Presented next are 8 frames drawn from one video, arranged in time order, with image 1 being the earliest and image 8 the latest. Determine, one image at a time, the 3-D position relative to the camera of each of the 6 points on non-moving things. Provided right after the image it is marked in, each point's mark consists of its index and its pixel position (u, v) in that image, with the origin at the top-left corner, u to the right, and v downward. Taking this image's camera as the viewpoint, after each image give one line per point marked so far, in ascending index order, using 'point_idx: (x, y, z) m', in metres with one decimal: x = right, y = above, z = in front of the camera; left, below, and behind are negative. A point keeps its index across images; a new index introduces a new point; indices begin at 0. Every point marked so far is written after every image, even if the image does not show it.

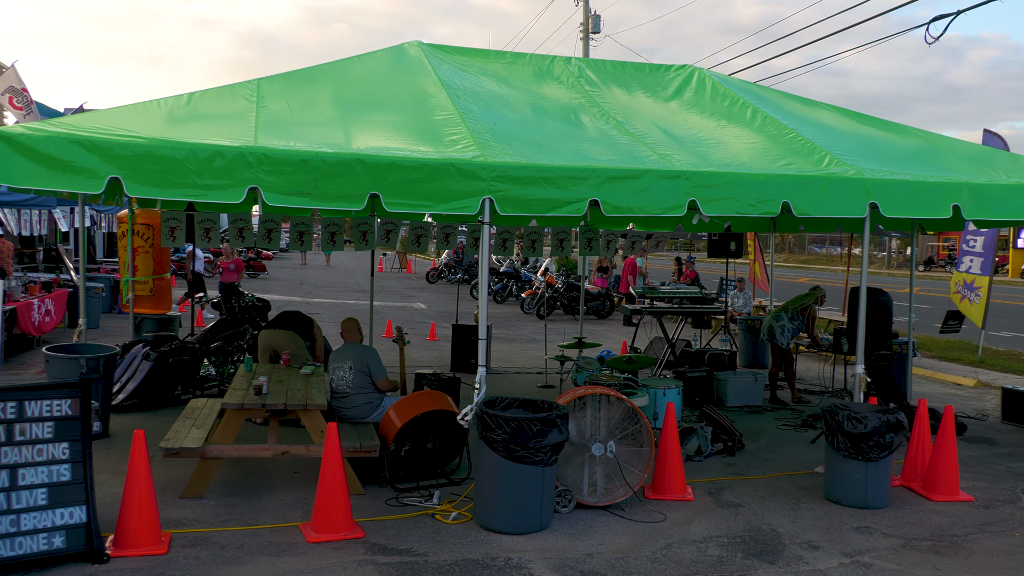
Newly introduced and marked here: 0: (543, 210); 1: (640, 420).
0: (+0.2, +0.5, +5.4) m
1: (+0.8, -0.8, +5.5) m
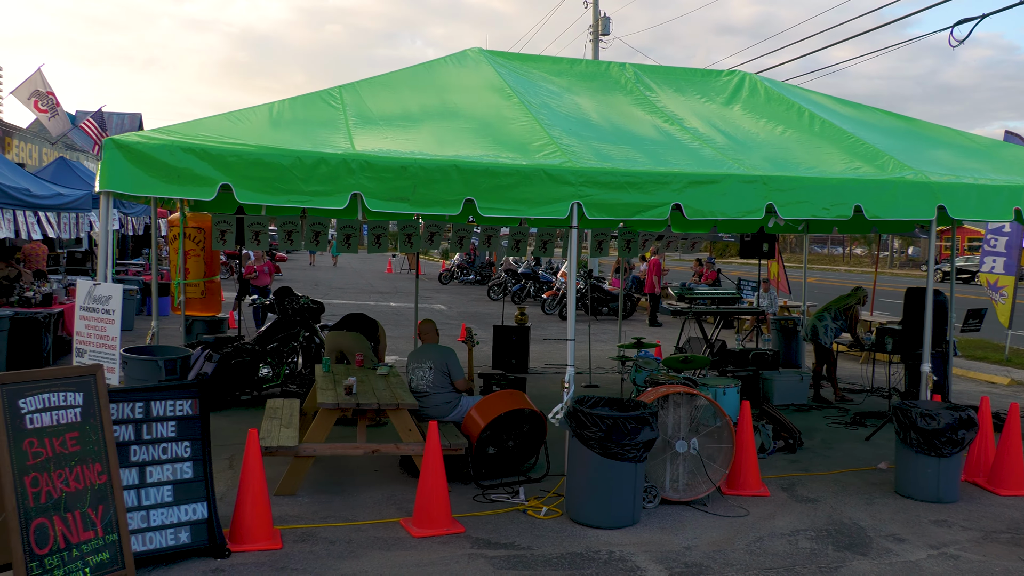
0: (+0.7, +0.5, +5.5) m
1: (+1.3, -0.8, +5.6) m
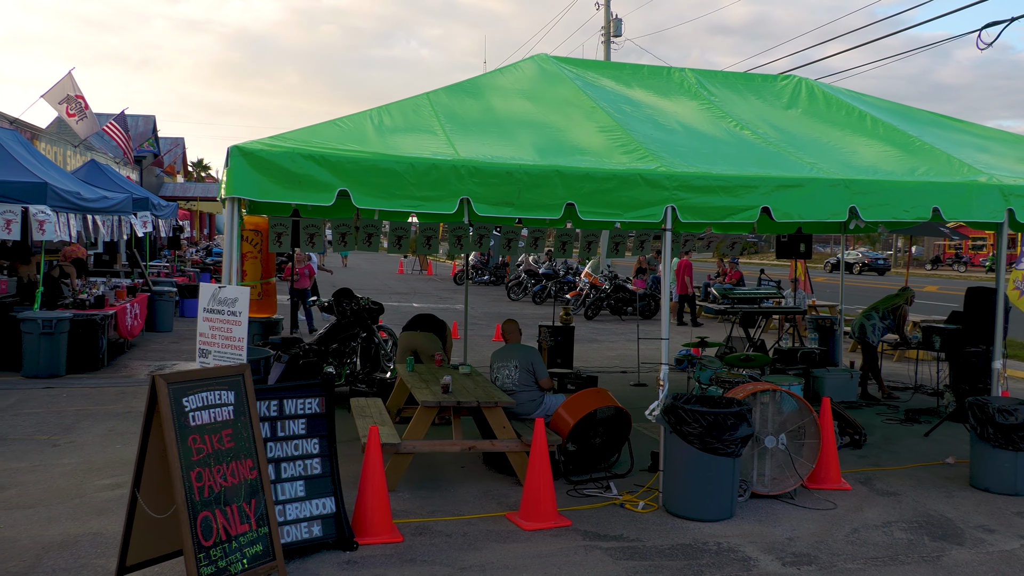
0: (+1.3, +0.5, +5.7) m
1: (+1.9, -0.8, +5.8) m
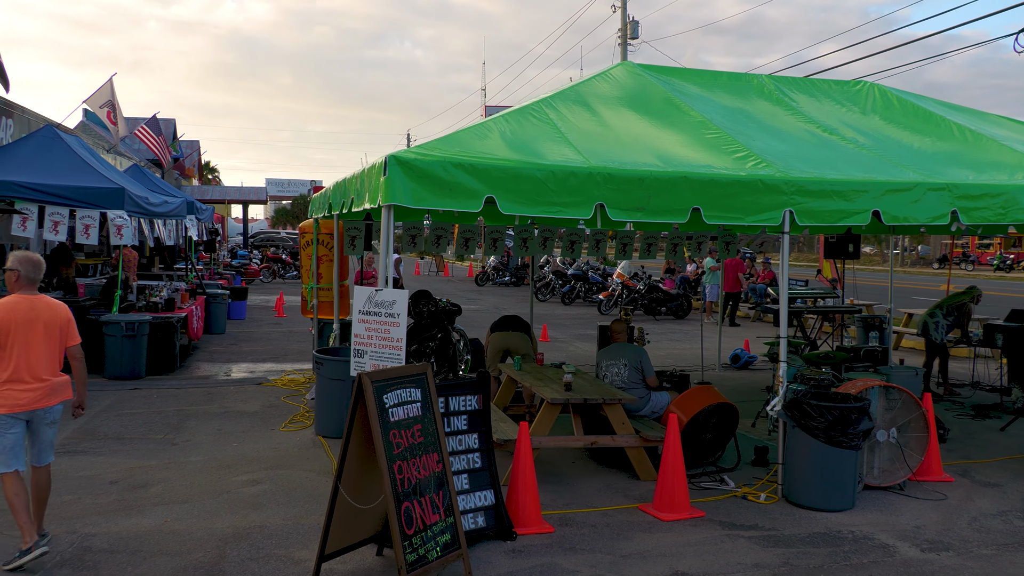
0: (+2.2, +0.5, +6.0) m
1: (+2.8, -0.8, +6.1) m
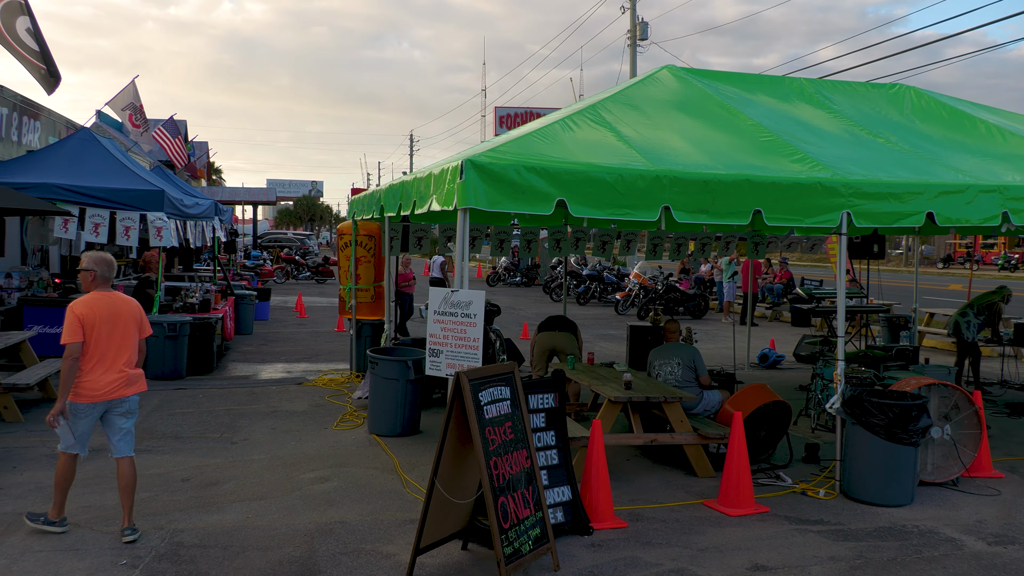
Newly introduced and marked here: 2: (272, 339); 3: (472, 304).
0: (+2.6, +0.5, +6.1) m
1: (+3.2, -0.8, +6.2) m
2: (-3.8, -0.8, +14.1) m
3: (-0.2, -0.1, +5.2) m
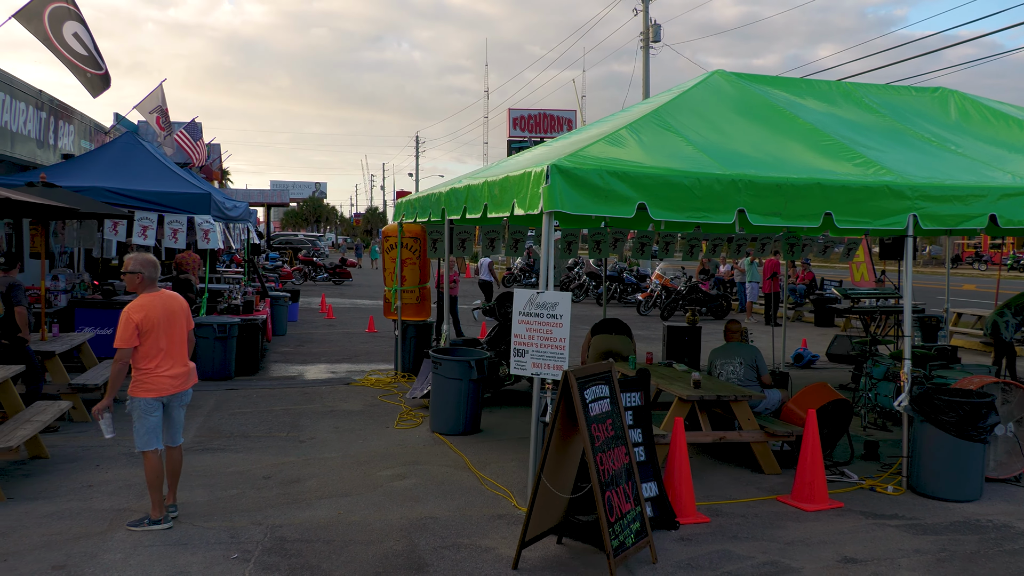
0: (+3.1, +0.5, +6.2) m
1: (+3.7, -0.8, +6.4) m
2: (-3.3, -0.8, +14.2) m
3: (+0.3, -0.1, +5.4) m
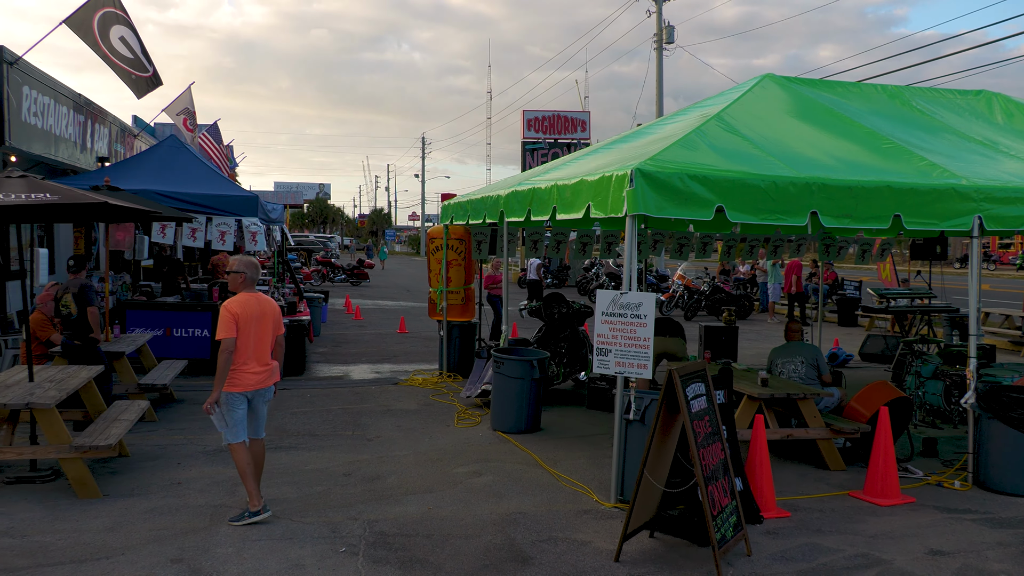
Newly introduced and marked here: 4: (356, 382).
0: (+3.6, +0.5, +6.4) m
1: (+4.3, -0.8, +6.5) m
2: (-2.8, -0.9, +14.4) m
3: (+0.8, -0.1, +5.5) m
4: (-1.9, -1.1, +10.6) m
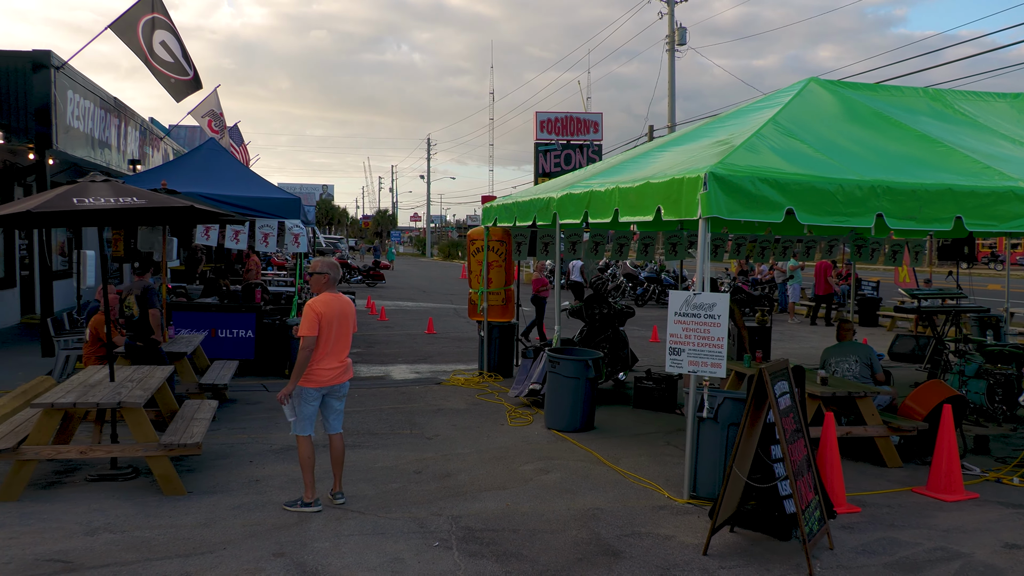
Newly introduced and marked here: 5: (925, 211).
0: (+4.1, +0.5, +6.5) m
1: (+4.8, -0.8, +6.6) m
2: (-2.3, -0.9, +14.5) m
3: (+1.3, -0.1, +5.6) m
4: (-1.4, -1.1, +10.7) m
5: (+2.9, +0.5, +6.2) m
